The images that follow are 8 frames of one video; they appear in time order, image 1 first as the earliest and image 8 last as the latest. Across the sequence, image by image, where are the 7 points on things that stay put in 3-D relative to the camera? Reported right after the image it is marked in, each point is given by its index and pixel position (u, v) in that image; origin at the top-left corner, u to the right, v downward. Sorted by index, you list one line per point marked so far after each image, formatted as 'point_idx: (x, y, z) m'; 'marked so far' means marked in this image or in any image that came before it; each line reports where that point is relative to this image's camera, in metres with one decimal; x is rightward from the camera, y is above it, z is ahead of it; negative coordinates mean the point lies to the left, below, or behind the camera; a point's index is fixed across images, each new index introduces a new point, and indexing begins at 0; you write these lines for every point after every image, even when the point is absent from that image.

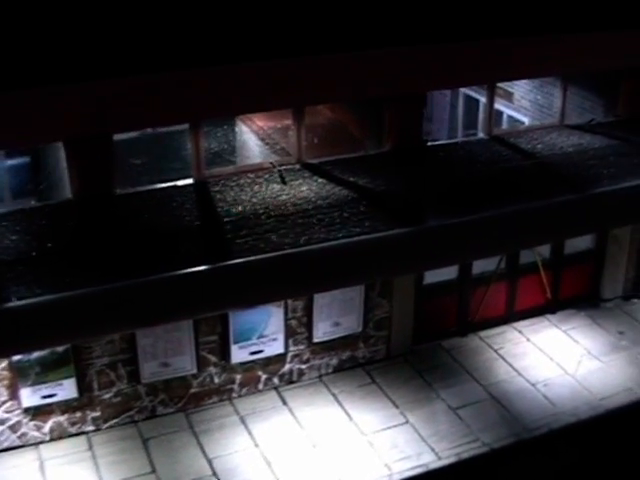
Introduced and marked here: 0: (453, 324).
0: (+1.7, -1.1, +11.0) m
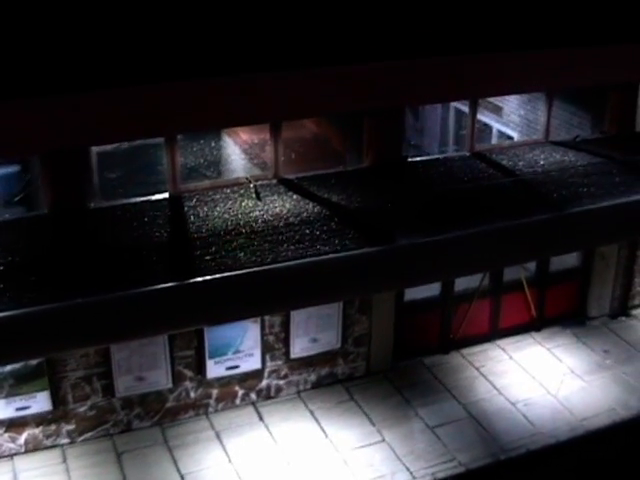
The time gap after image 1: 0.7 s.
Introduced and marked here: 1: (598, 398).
0: (+1.4, -1.3, +10.9) m
1: (+3.3, -1.9, +10.3) m
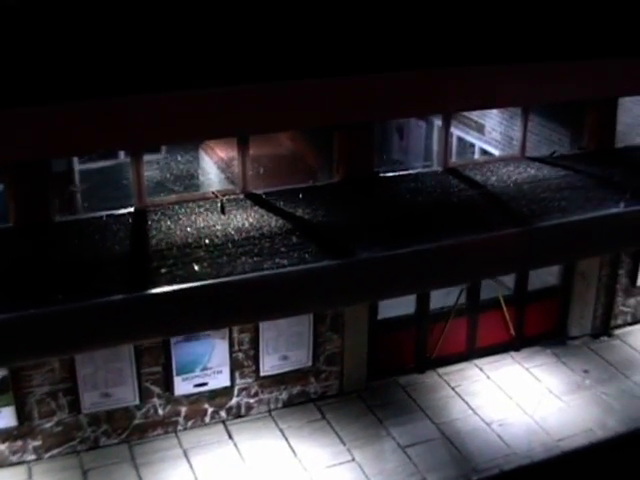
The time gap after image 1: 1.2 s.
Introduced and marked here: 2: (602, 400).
0: (+1.1, -1.5, +10.8) m
1: (+3.0, -2.1, +10.1) m
2: (+3.4, -1.9, +10.5) m
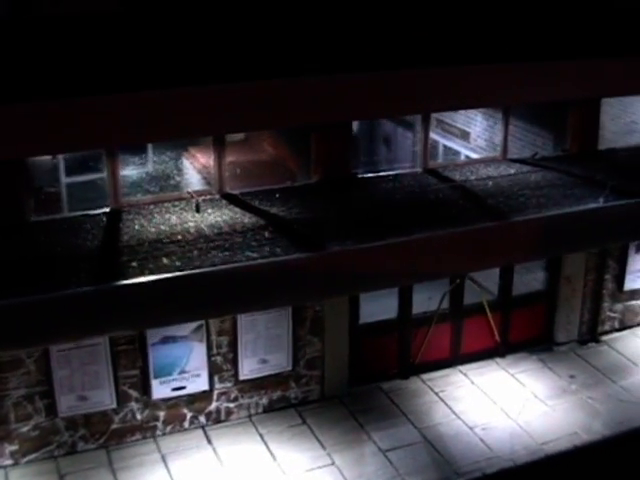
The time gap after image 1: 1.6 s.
0: (+0.9, -1.5, +10.7) m
1: (+2.8, -2.1, +10.0) m
2: (+3.2, -1.9, +10.3) m
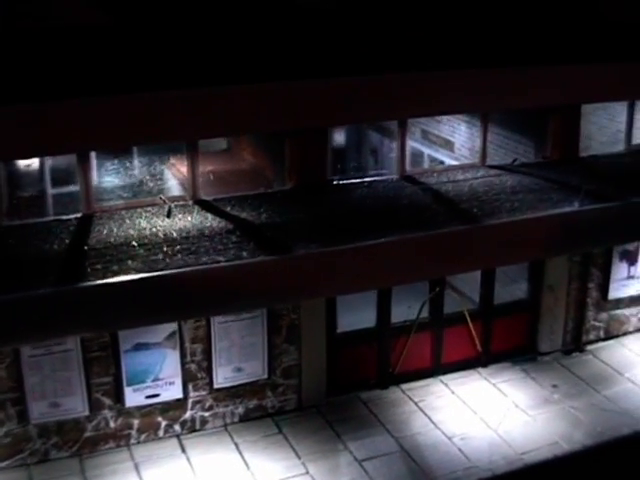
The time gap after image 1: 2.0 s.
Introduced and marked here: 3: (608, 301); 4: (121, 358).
0: (+0.6, -1.6, +10.6) m
1: (+2.5, -2.2, +9.8) m
2: (+2.9, -2.0, +10.2) m
3: (+3.7, -0.8, +11.3) m
4: (-2.1, -1.2, +9.2) m
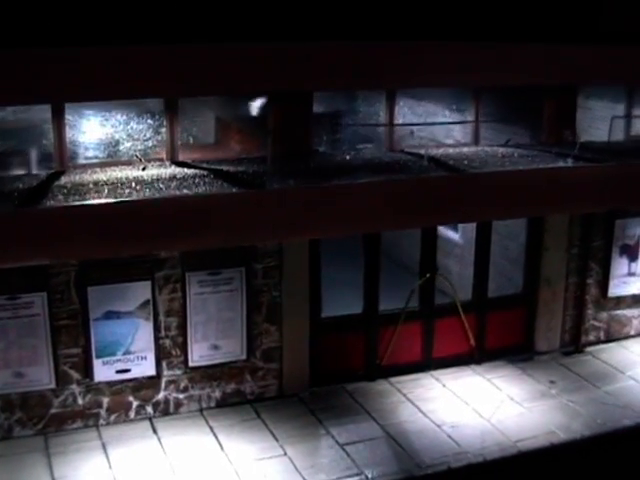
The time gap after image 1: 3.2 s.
0: (+0.5, -1.5, +10.0) m
1: (+2.3, -1.9, +9.2) m
2: (+2.7, -1.8, +9.6) m
3: (+3.6, -0.7, +10.8) m
4: (-2.3, -0.9, +8.7) m
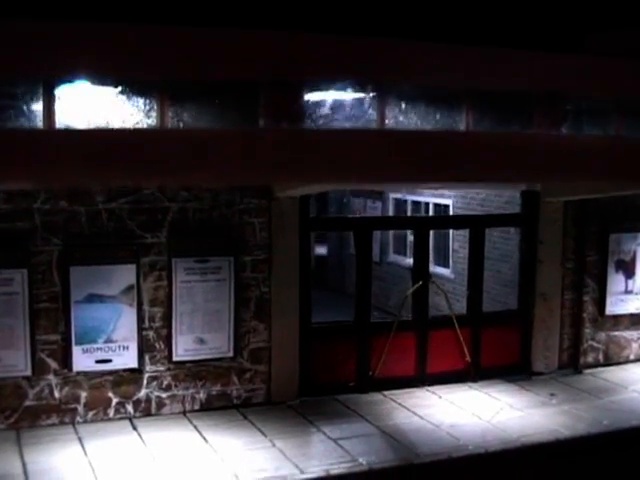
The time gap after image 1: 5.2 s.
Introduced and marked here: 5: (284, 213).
0: (+0.4, -1.5, +9.6) m
1: (+2.2, -1.8, +8.7) m
2: (+2.6, -1.8, +9.1) m
3: (+3.5, -0.9, +10.5) m
4: (-2.4, -0.7, +8.4) m
5: (-0.4, +0.3, +8.9) m
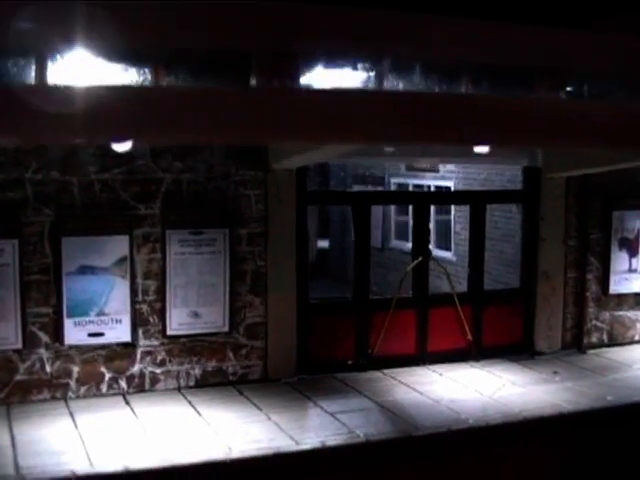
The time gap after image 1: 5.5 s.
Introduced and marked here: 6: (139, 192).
0: (+0.3, -1.2, +9.4) m
1: (+2.2, -1.6, +8.5) m
2: (+2.6, -1.5, +8.9) m
3: (+3.4, -0.7, +10.3) m
4: (-2.4, -0.4, +8.2) m
5: (-0.4, +0.5, +8.7) m
6: (-1.7, +0.5, +8.3) m
